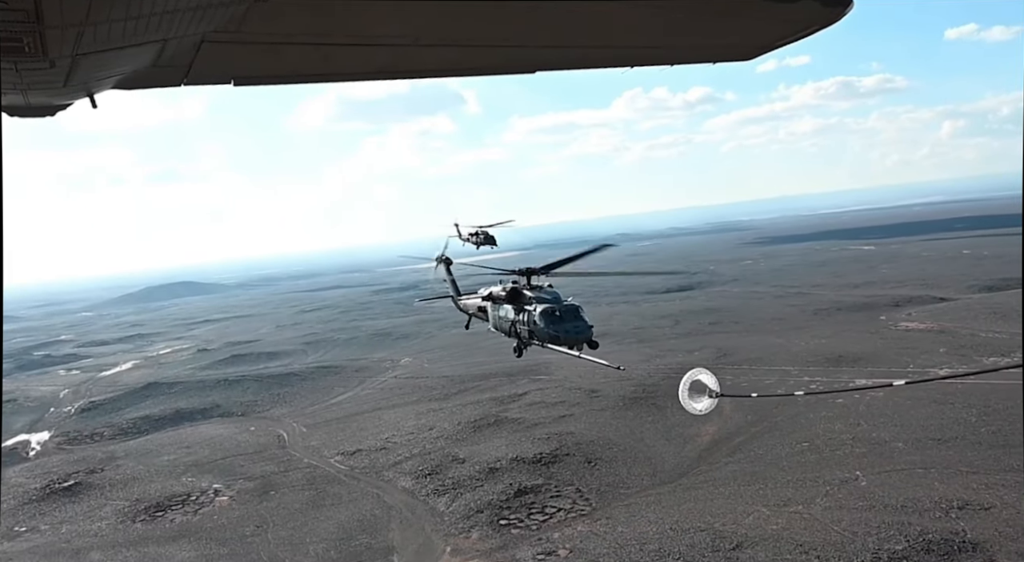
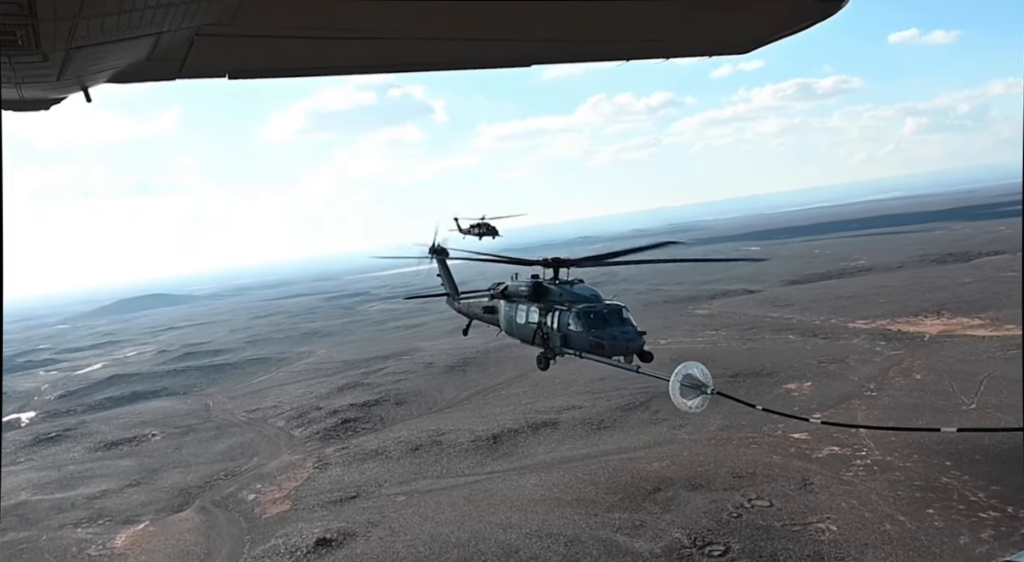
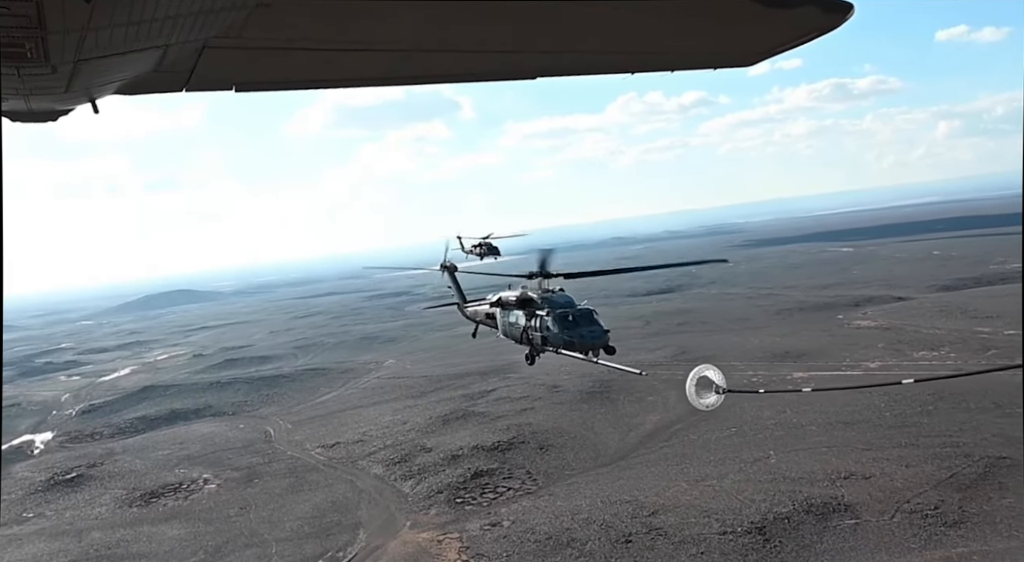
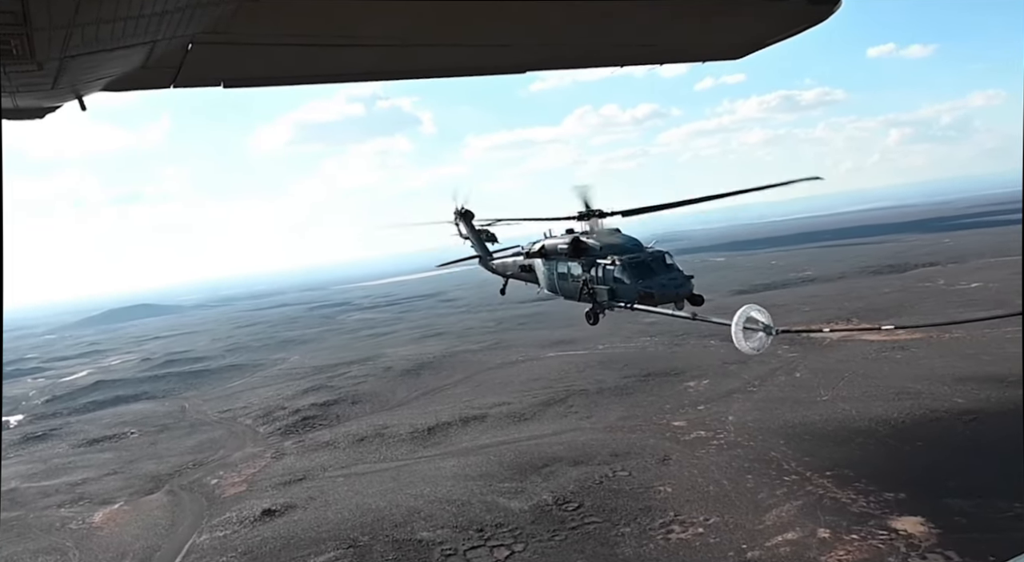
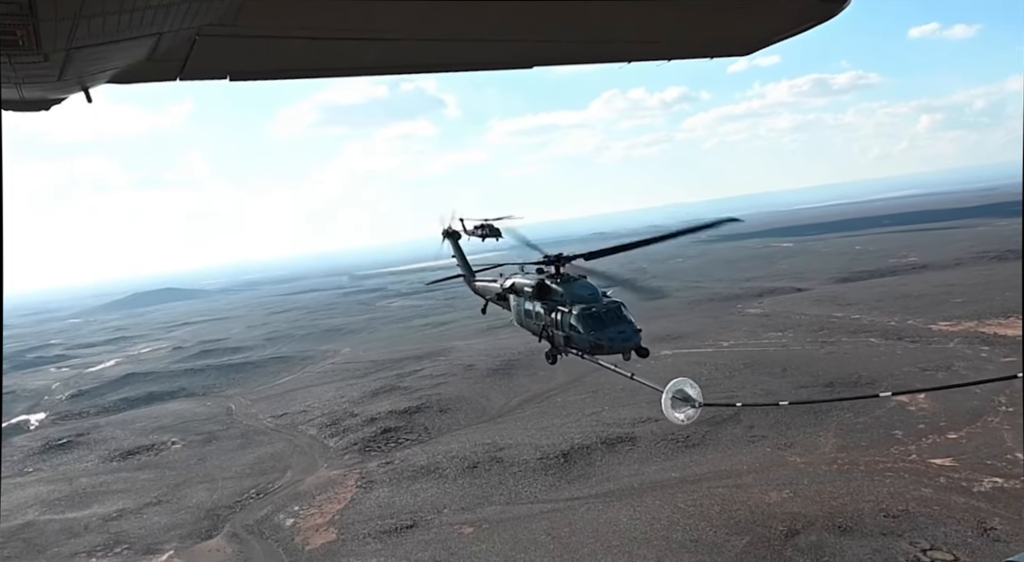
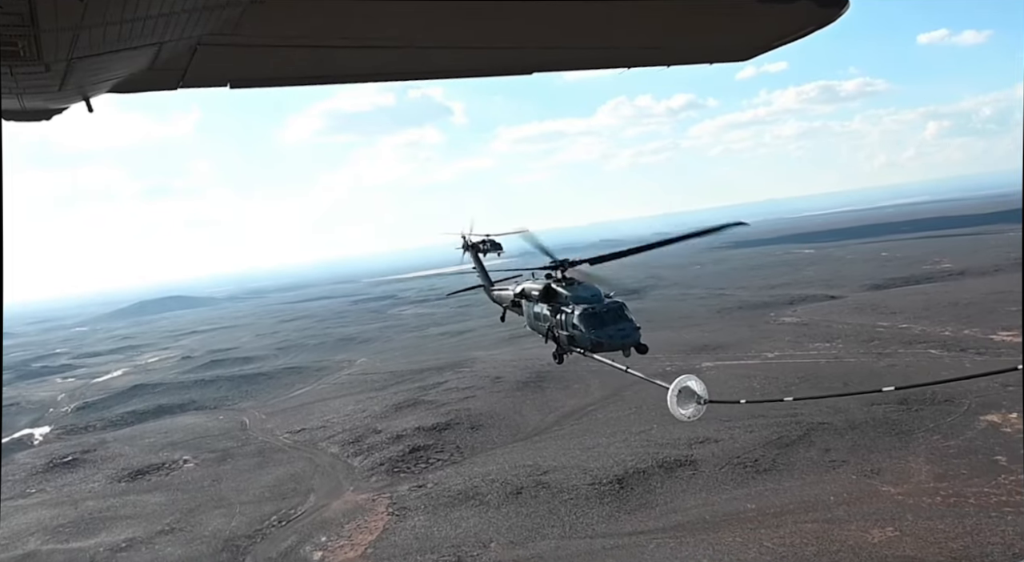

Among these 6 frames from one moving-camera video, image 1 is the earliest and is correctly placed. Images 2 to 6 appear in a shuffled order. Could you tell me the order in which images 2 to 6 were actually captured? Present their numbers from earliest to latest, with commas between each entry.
3, 6, 5, 2, 4
